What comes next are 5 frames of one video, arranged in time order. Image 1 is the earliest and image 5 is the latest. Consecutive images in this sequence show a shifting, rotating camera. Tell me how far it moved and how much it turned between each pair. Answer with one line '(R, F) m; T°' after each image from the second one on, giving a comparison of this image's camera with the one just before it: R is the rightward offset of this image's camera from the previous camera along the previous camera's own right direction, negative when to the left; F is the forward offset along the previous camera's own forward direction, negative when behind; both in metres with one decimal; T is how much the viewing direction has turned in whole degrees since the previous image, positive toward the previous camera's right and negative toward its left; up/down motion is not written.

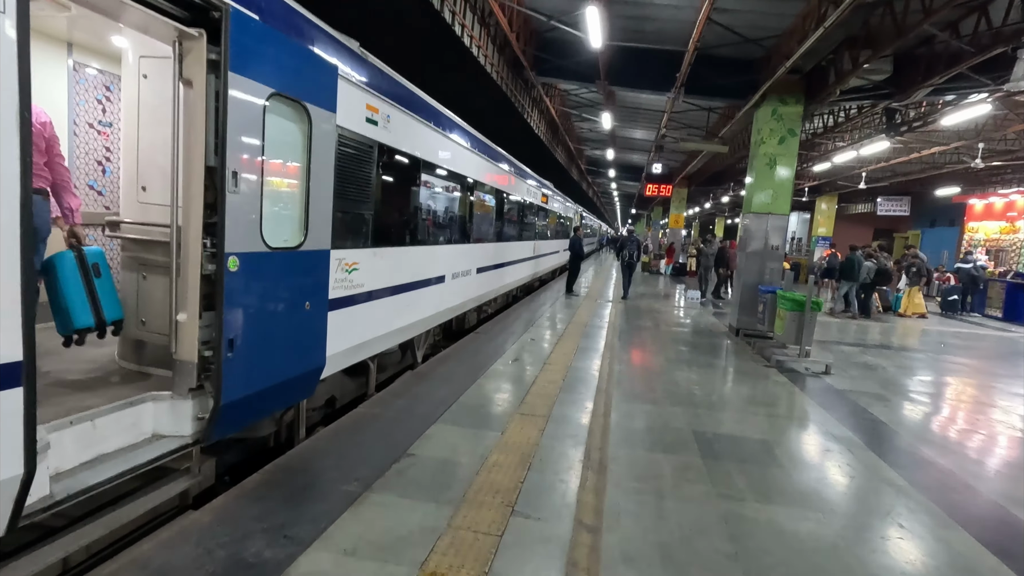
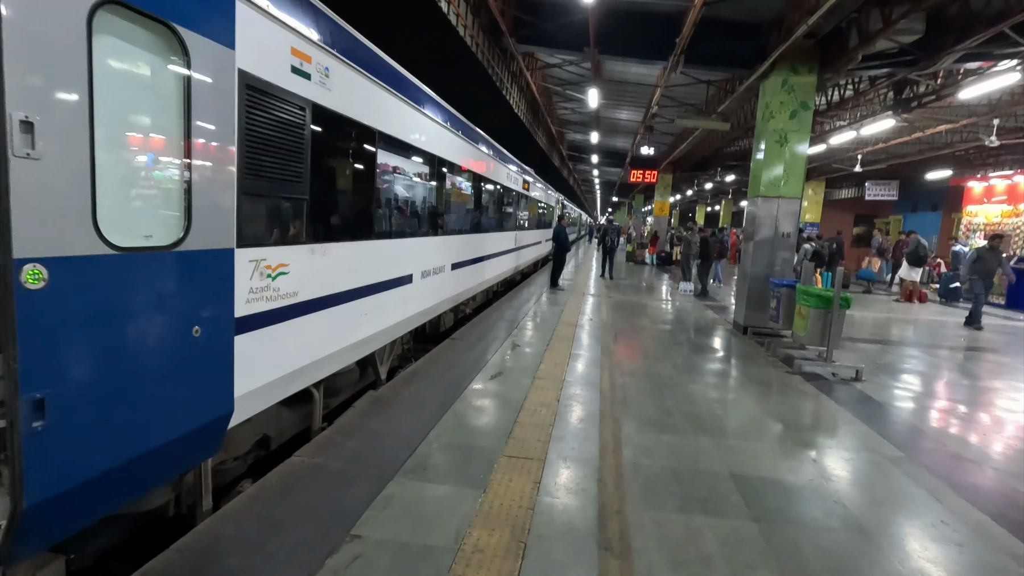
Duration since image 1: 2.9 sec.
(0.0, +1.1) m; +2°
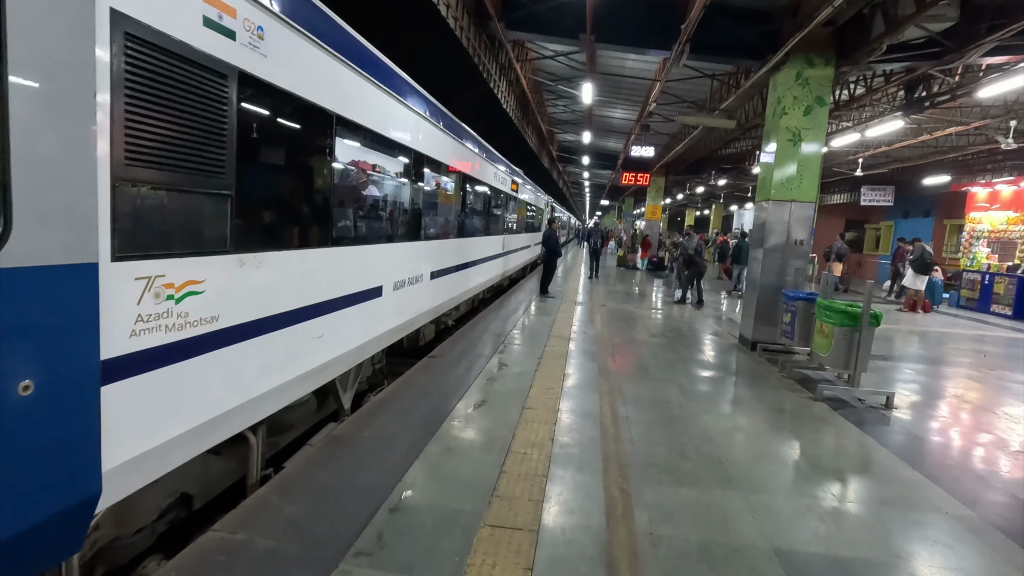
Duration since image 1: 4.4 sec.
(0.0, +0.8) m; +1°
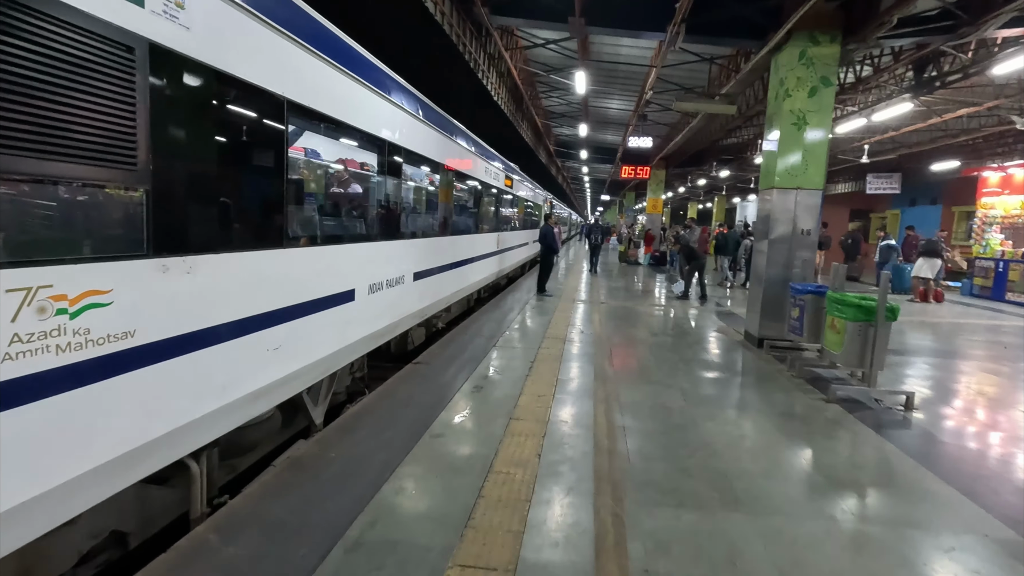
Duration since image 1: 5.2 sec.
(+0.2, +0.4) m; 0°
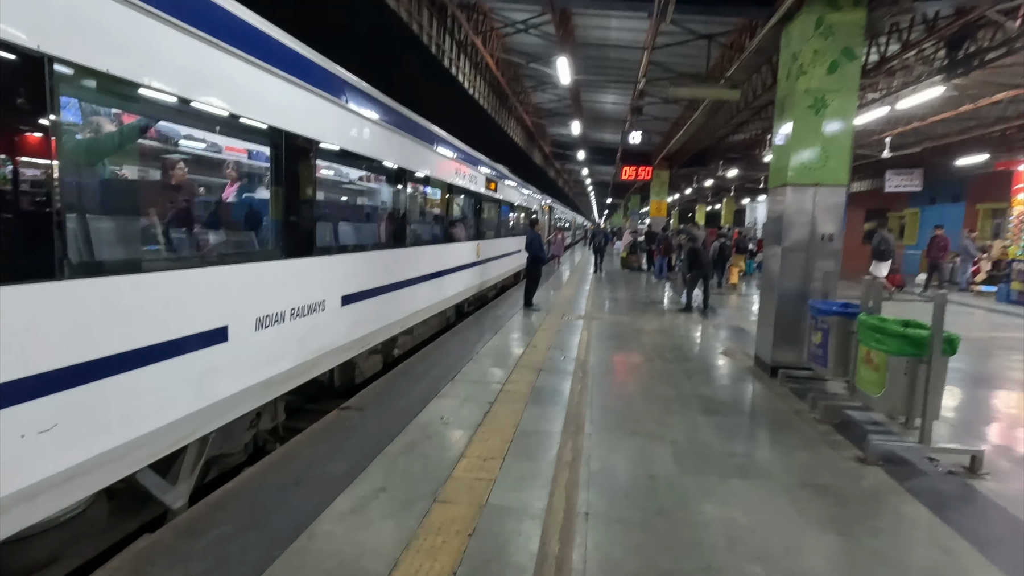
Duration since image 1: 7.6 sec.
(+0.5, +1.2) m; -1°
